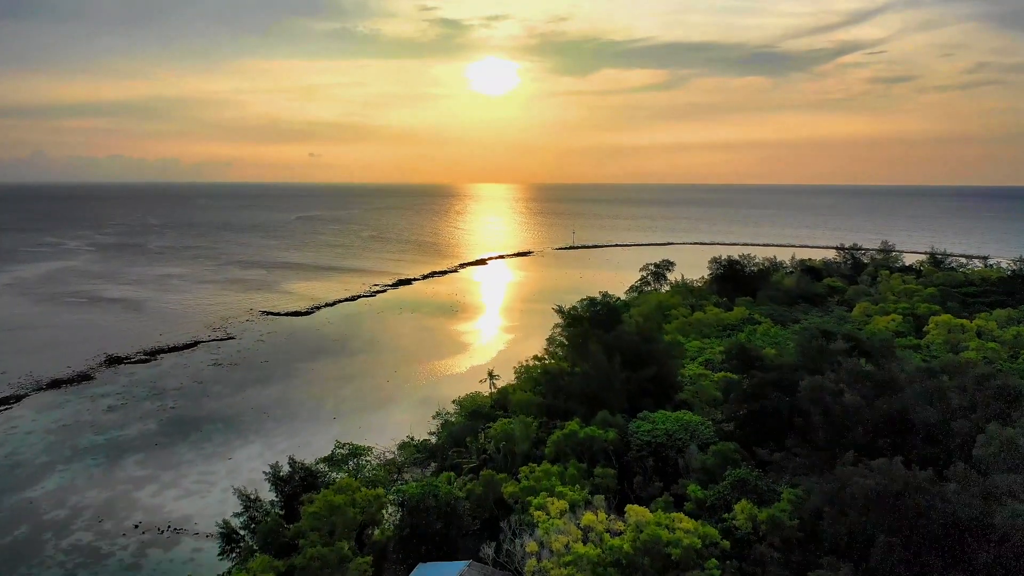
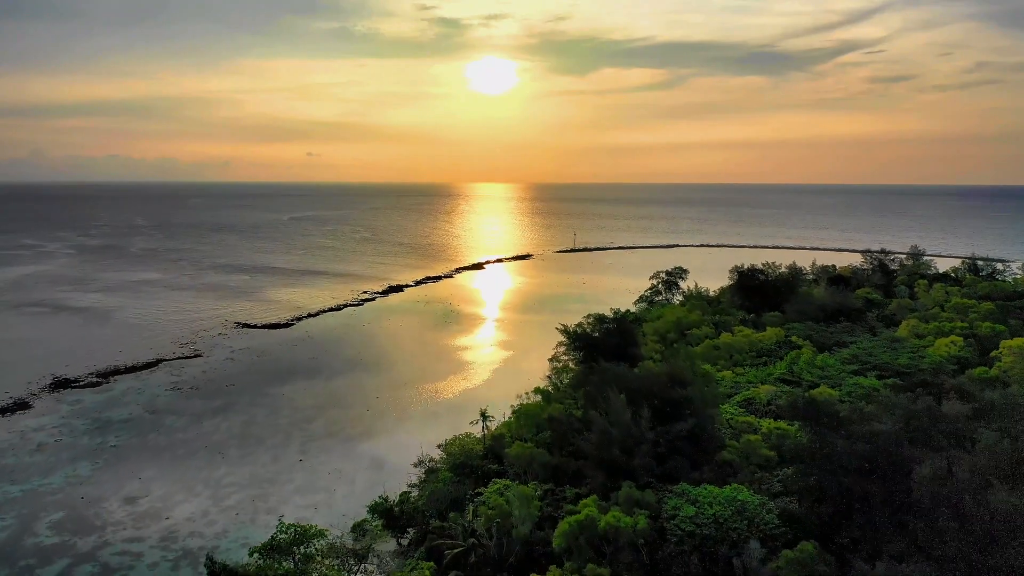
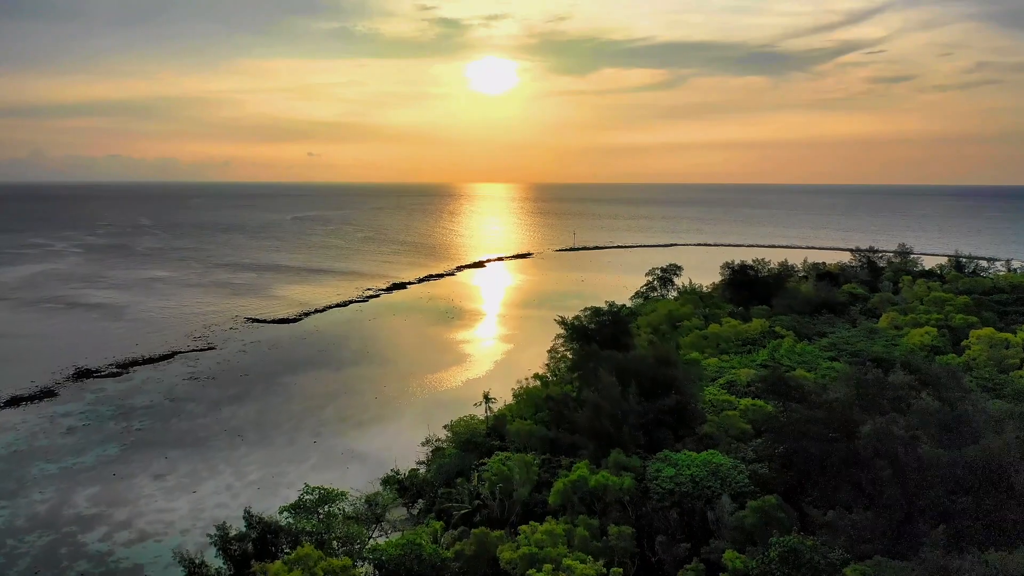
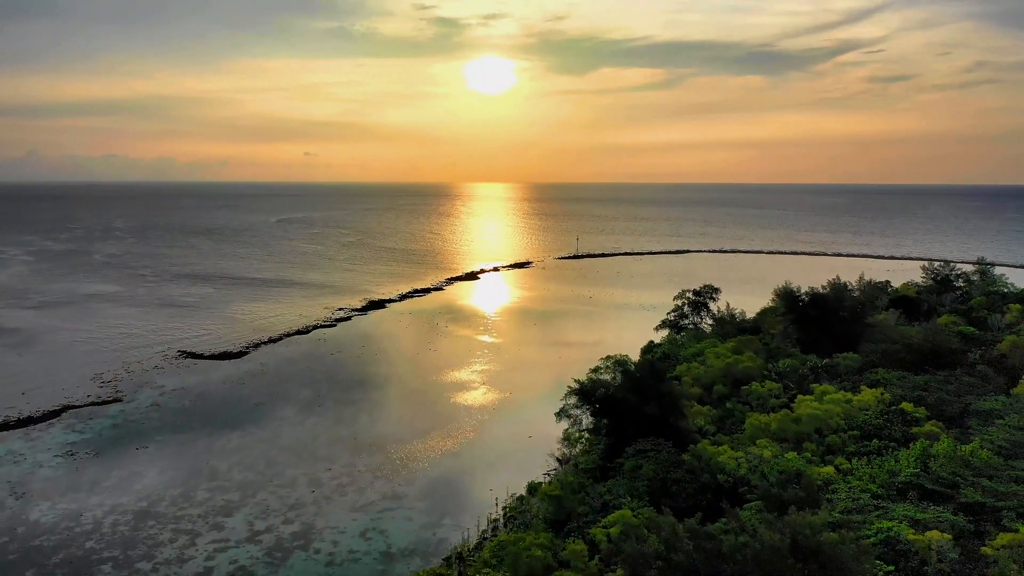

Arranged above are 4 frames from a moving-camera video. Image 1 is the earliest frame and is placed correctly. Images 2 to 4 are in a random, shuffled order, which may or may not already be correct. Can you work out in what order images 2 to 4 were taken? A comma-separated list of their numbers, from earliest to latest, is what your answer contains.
3, 2, 4
